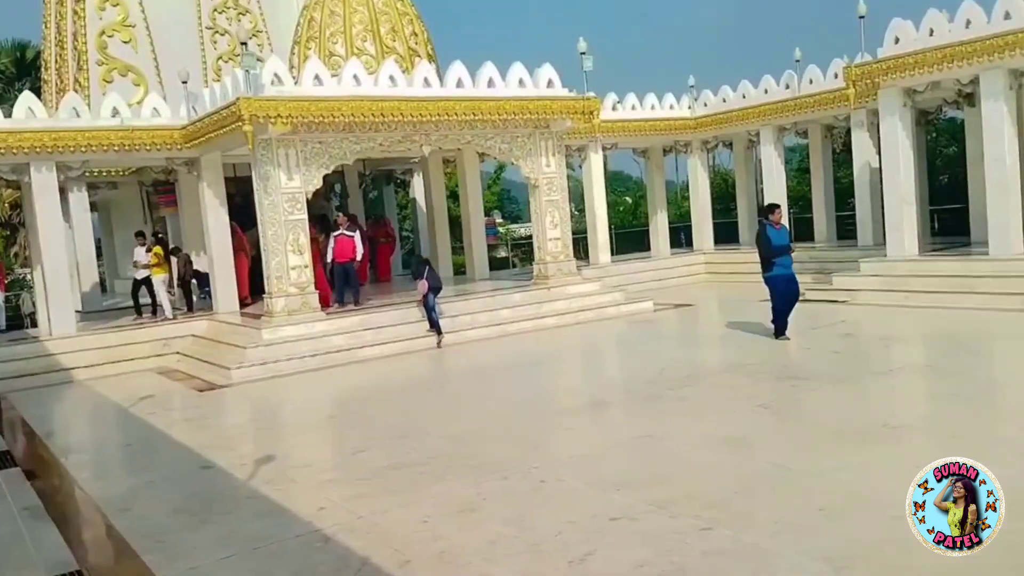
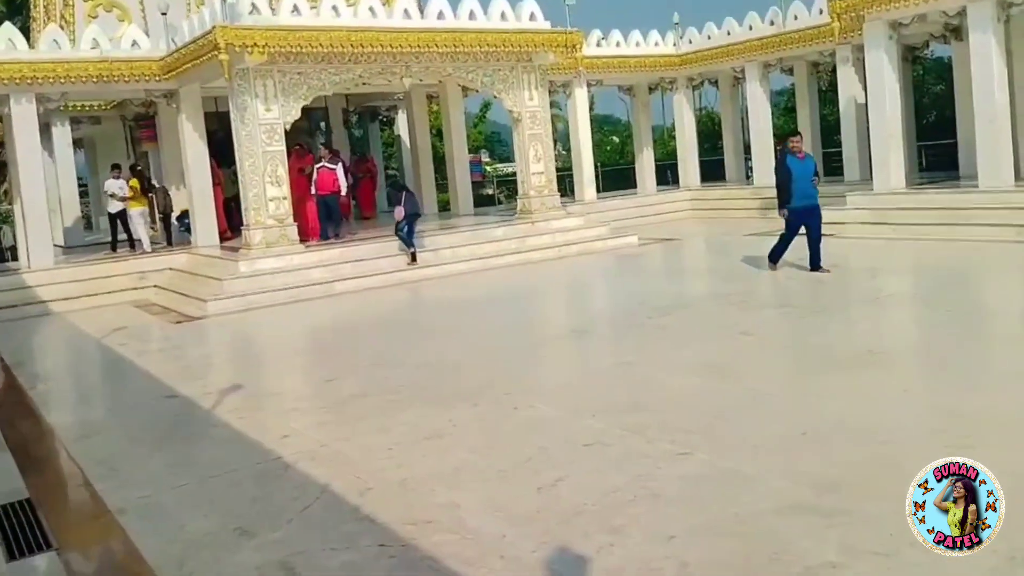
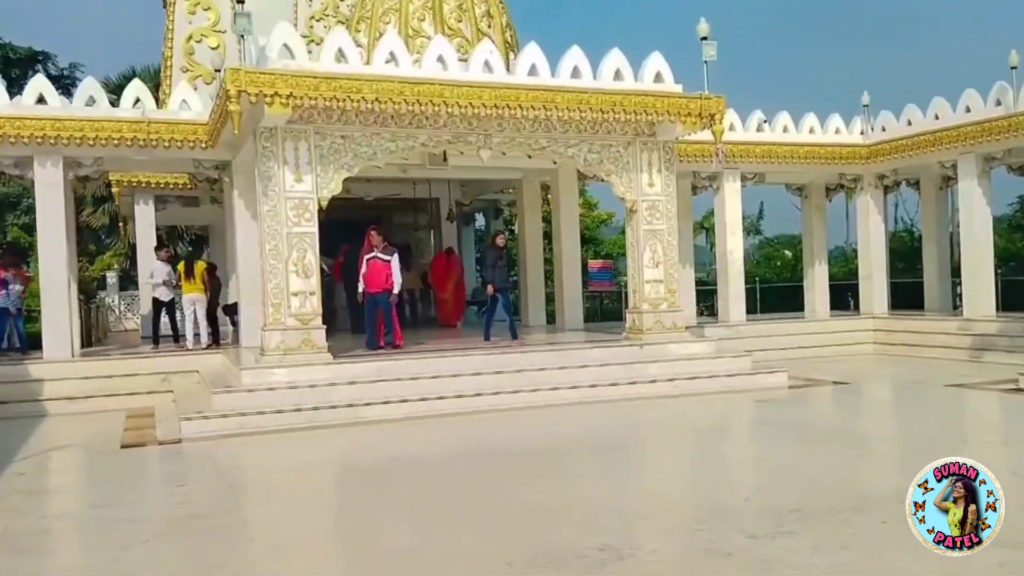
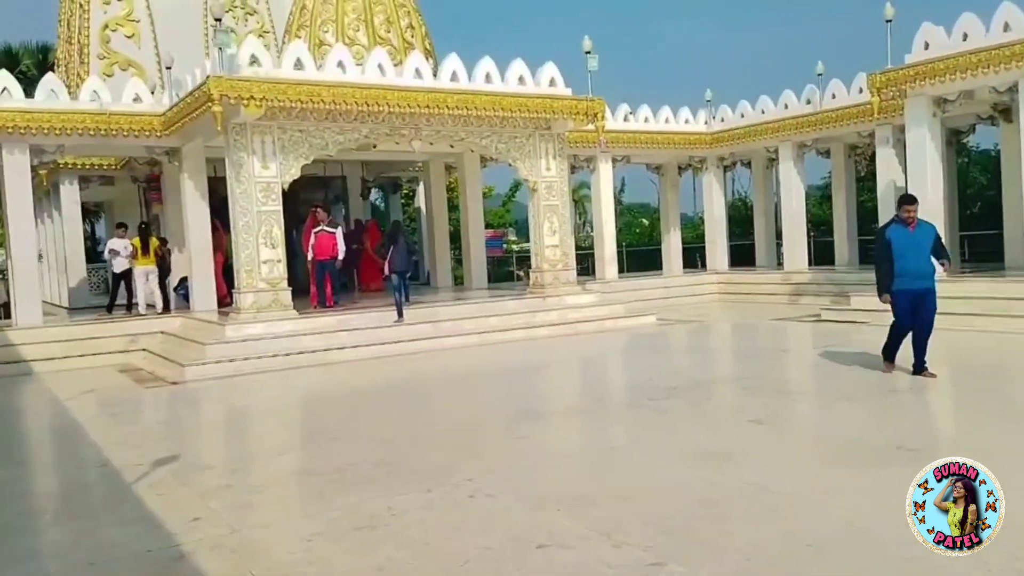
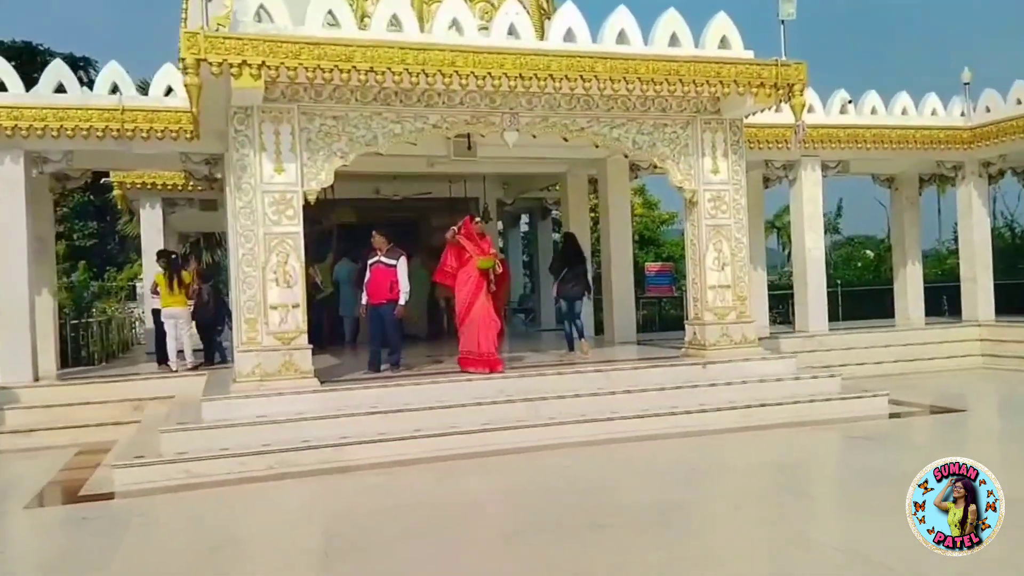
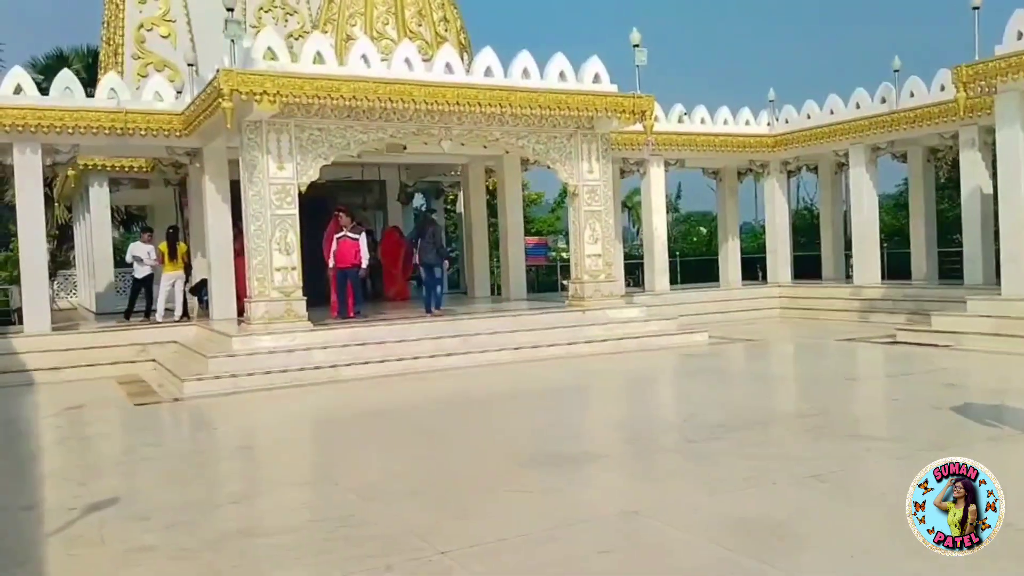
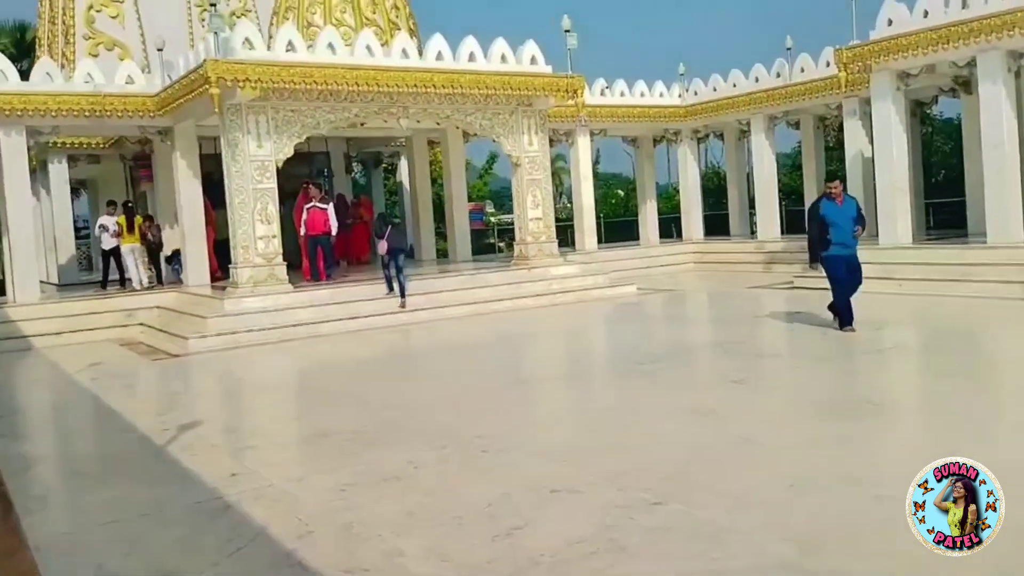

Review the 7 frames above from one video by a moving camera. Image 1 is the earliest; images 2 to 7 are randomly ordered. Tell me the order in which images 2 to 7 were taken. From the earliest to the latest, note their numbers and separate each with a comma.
2, 7, 4, 6, 3, 5
